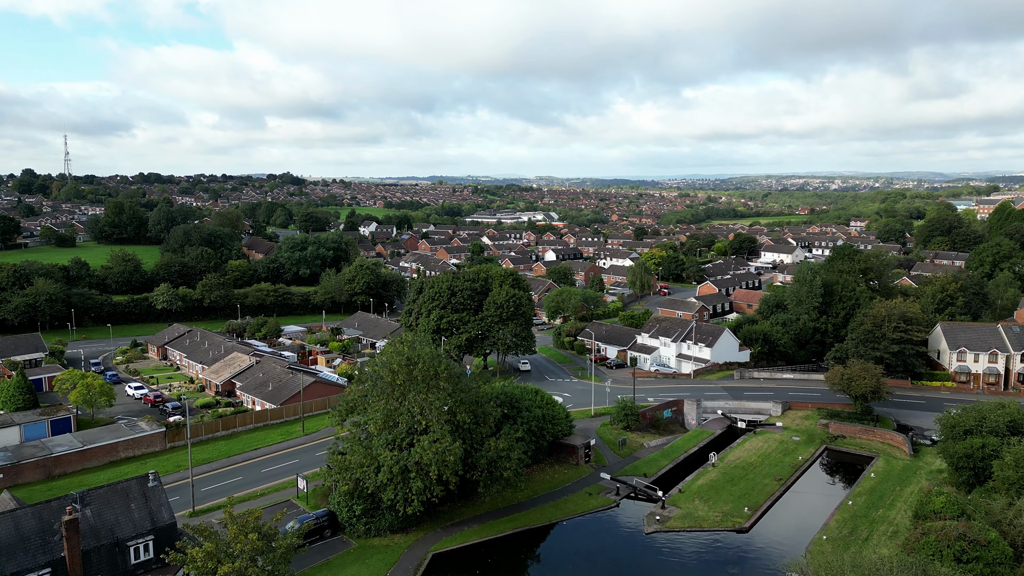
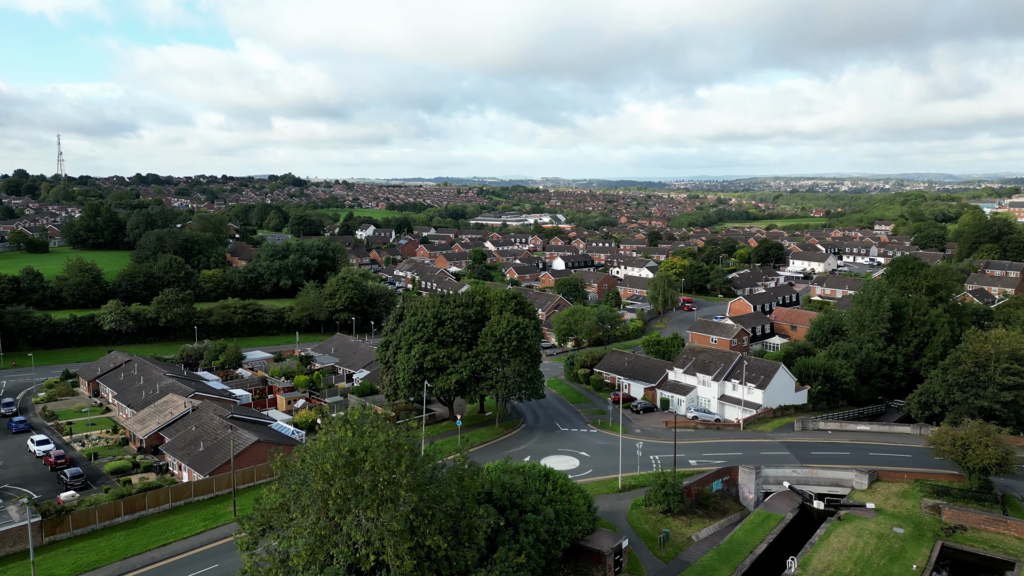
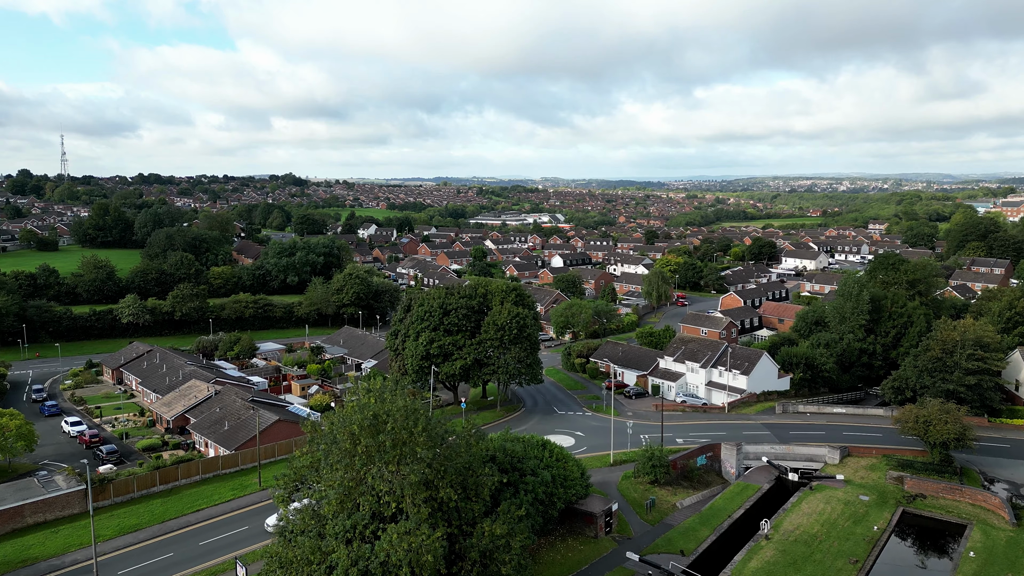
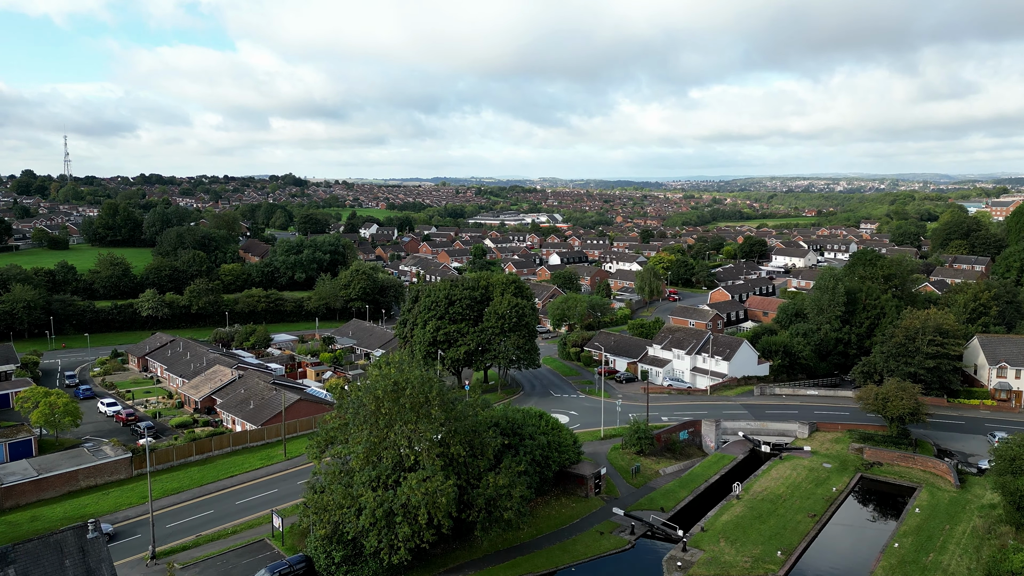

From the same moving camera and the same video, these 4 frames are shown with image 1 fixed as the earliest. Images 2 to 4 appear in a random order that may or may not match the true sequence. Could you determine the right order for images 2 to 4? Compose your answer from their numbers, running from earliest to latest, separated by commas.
4, 3, 2
